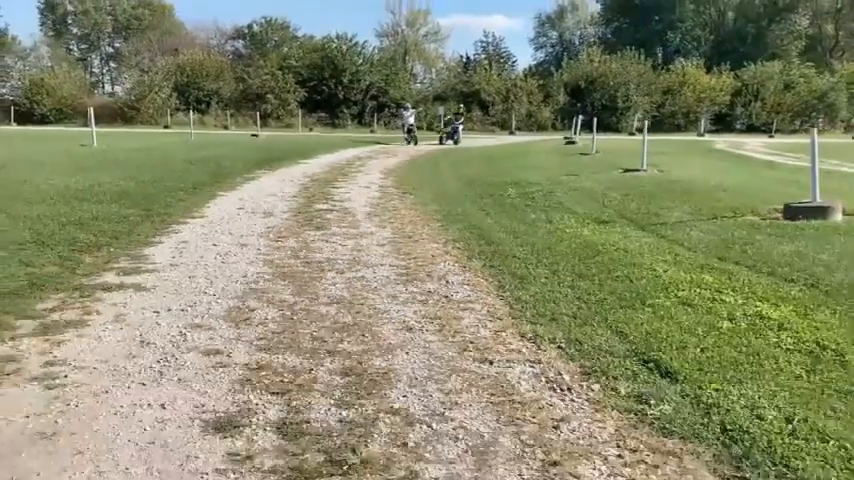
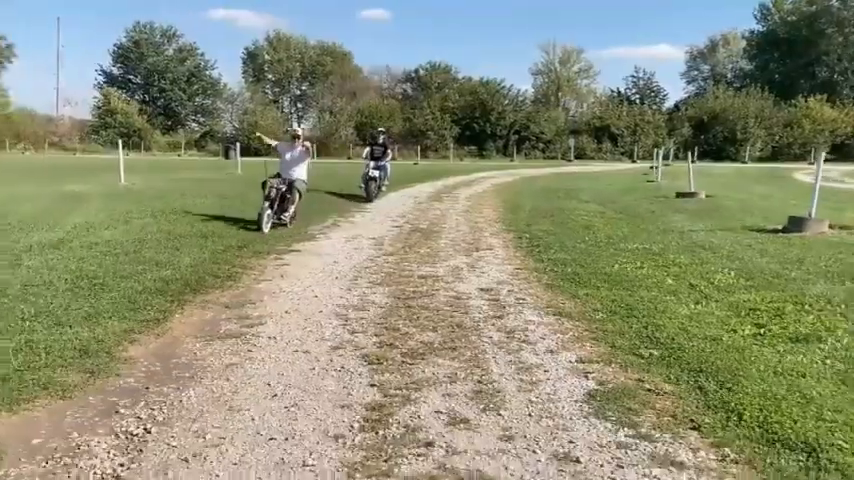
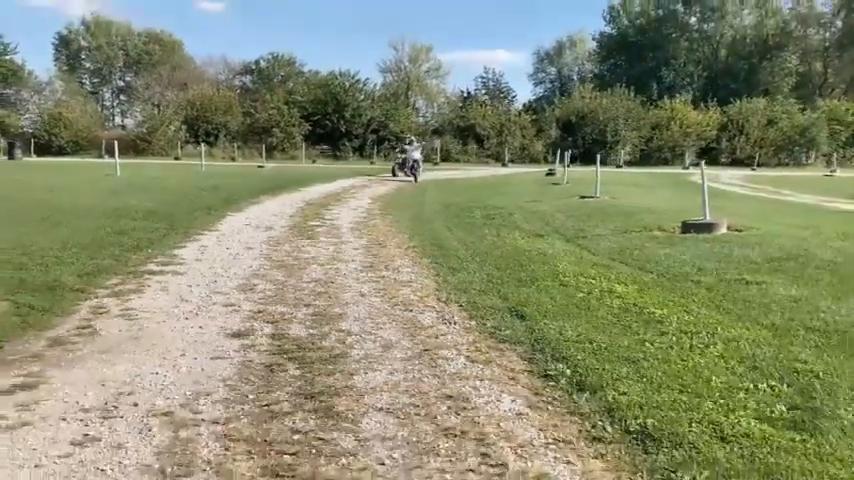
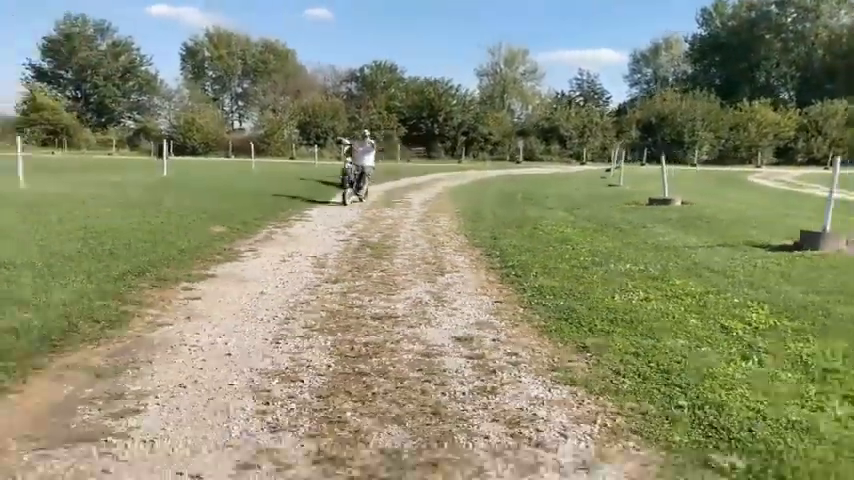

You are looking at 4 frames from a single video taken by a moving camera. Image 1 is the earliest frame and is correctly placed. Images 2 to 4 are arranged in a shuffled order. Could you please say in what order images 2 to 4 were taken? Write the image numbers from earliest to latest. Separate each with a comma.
3, 4, 2
